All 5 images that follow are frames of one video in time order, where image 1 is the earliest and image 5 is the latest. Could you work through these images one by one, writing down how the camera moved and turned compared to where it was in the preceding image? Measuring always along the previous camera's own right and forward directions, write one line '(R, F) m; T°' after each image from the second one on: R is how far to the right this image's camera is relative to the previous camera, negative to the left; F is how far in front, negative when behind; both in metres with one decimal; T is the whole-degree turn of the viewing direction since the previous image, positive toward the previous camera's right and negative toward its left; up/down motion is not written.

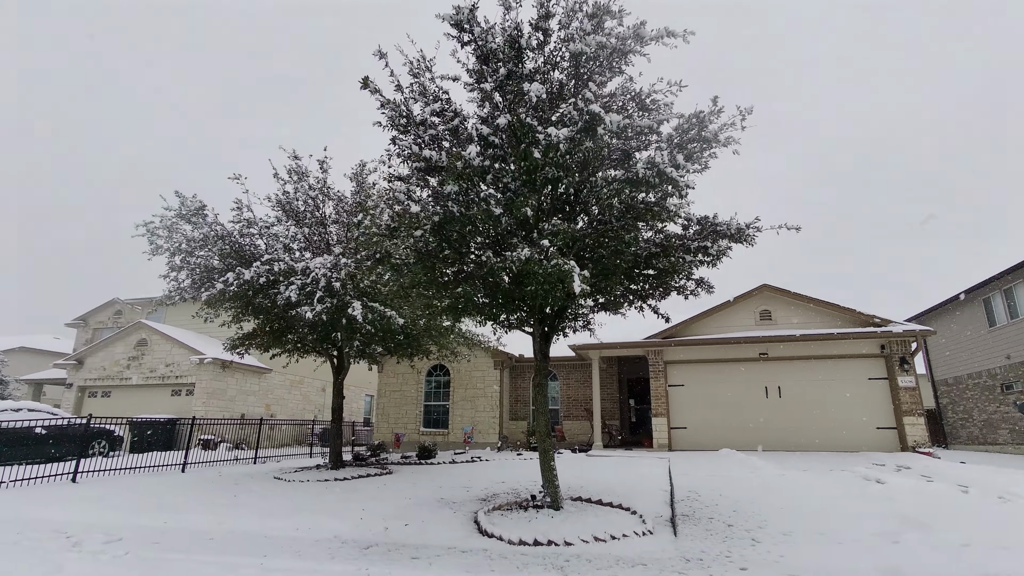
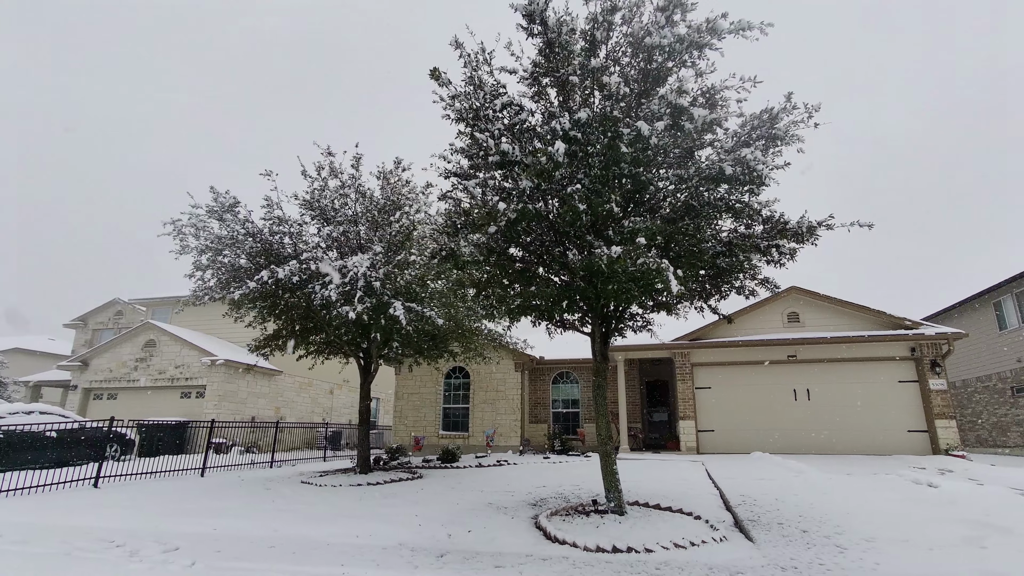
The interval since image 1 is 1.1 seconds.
(-0.9, +0.2) m; +1°
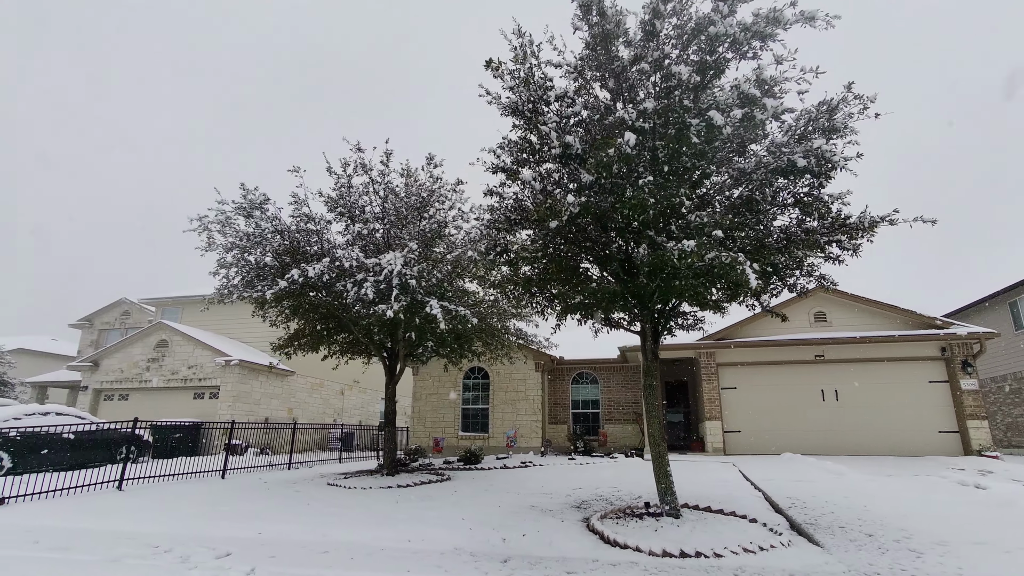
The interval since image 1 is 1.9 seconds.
(-0.7, +0.2) m; 0°
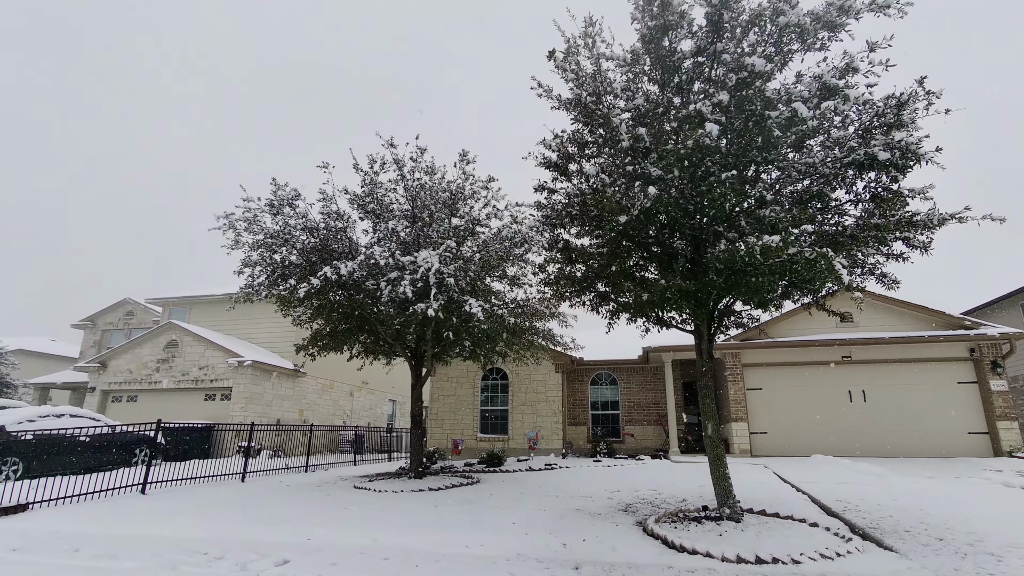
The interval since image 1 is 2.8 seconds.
(-0.8, +0.2) m; +1°
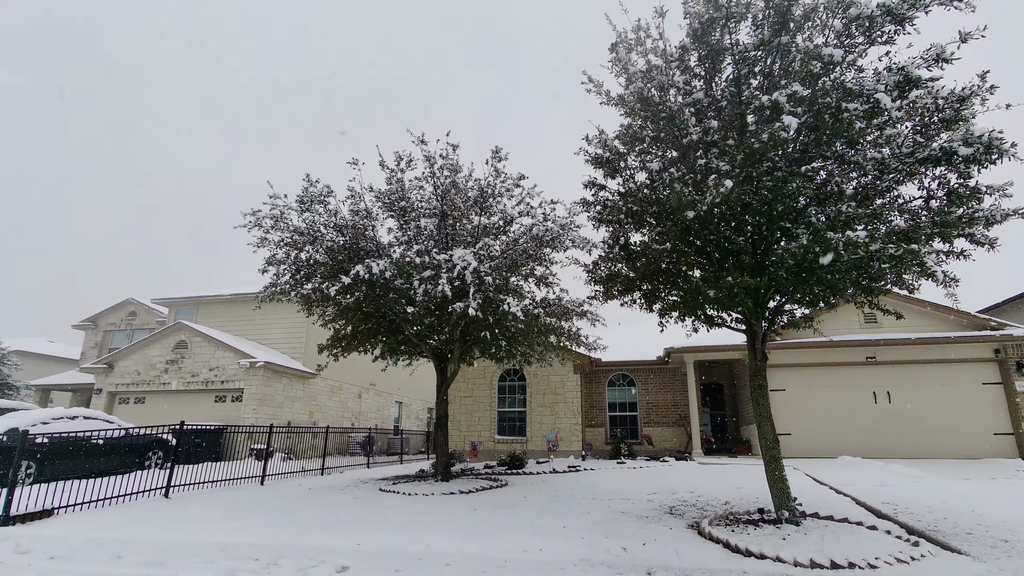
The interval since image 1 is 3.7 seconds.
(-0.7, +0.2) m; +1°
